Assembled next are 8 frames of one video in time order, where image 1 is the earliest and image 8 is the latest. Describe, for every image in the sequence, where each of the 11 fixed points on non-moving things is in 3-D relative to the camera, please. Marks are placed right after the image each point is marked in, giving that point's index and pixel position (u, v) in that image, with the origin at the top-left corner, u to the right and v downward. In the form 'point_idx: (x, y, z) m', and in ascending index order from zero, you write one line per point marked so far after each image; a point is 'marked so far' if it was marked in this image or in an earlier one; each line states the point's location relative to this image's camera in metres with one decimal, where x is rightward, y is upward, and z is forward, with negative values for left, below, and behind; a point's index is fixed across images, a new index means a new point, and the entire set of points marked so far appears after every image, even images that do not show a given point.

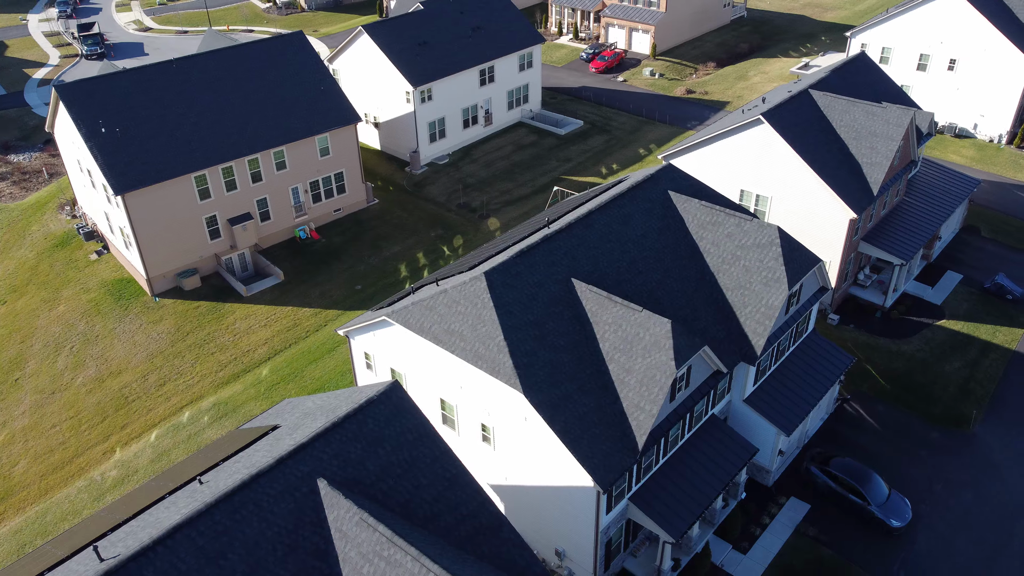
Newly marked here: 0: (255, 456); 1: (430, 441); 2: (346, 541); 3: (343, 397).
0: (-5.7, -3.8, +17.8) m
1: (-1.9, -3.5, +18.4) m
2: (-3.3, -5.0, +15.9) m
3: (-4.1, -2.7, +19.6) m
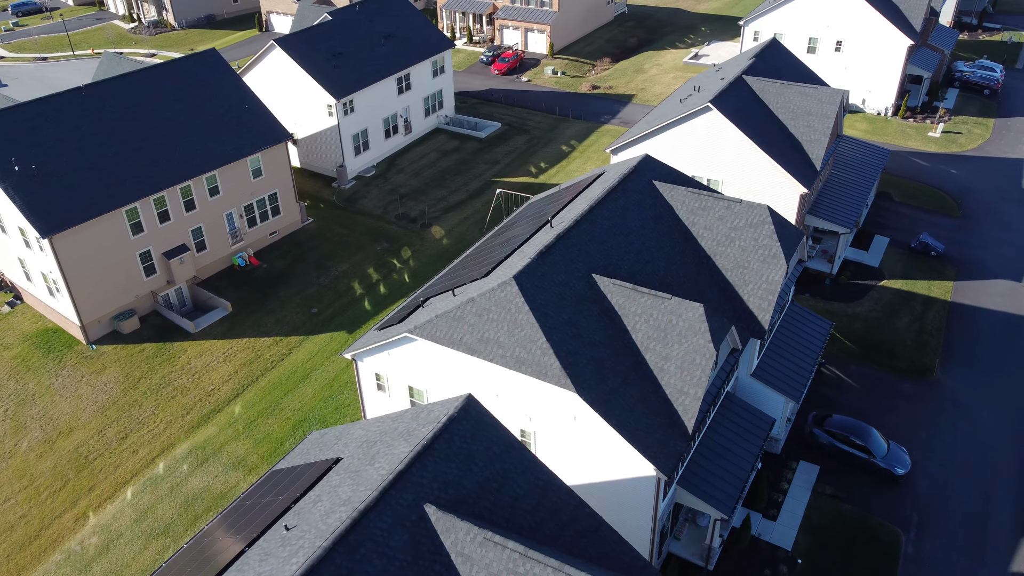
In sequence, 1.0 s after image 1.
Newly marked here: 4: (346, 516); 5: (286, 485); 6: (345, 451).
0: (-3.6, -4.3, +16.8) m
1: (0.0, -3.7, +18.0) m
2: (-0.8, -5.2, +15.3) m
3: (-2.4, -3.1, +18.8) m
4: (-3.2, -4.4, +15.5) m
5: (-5.4, -4.7, +19.1) m
6: (-4.0, -3.9, +19.3) m
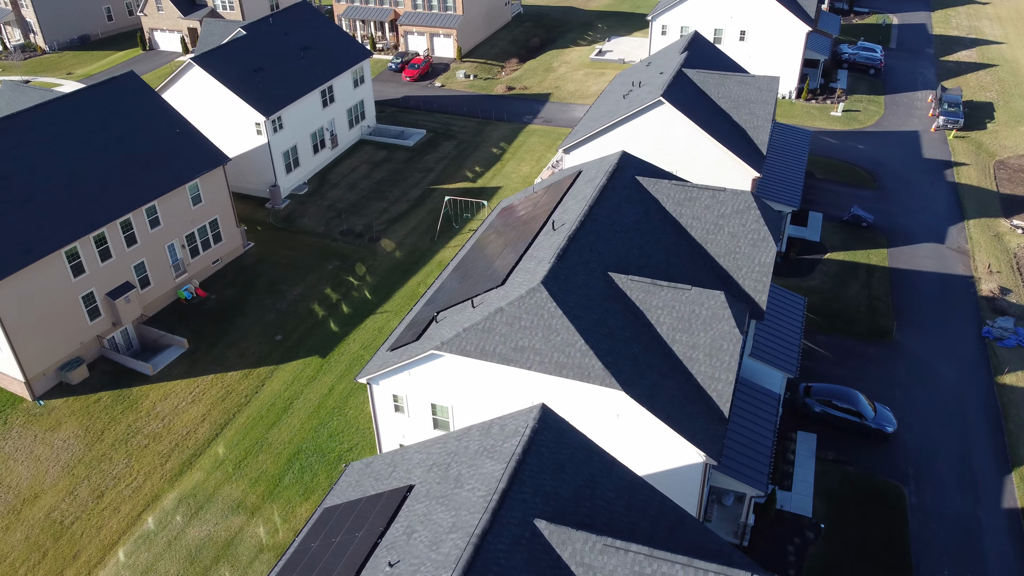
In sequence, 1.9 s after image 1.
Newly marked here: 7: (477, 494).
0: (-1.5, -4.7, +16.4) m
1: (+1.8, -3.8, +18.0) m
2: (+1.6, -5.4, +15.3) m
3: (-0.7, -3.5, +18.5) m
4: (-0.9, -4.8, +15.1) m
5: (-3.6, -5.3, +18.3) m
6: (-2.3, -4.4, +18.7) m
7: (-0.7, -4.2, +16.4) m
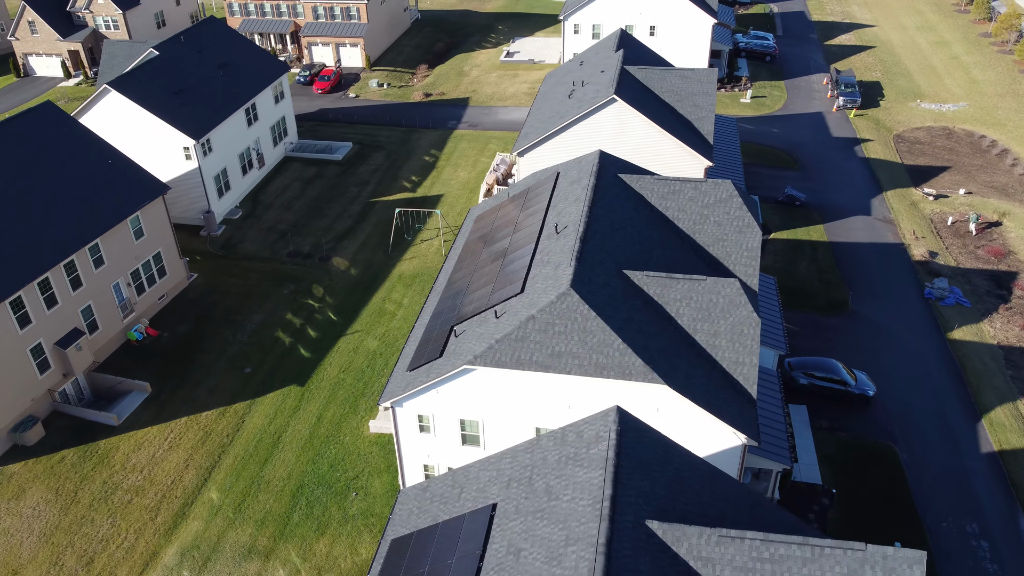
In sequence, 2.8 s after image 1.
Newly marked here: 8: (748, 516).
0: (+0.7, -5.0, +16.2) m
1: (+3.6, -3.7, +18.3) m
2: (+3.9, -5.3, +15.6) m
3: (+1.0, -3.7, +18.4) m
4: (+1.4, -4.9, +15.0) m
5: (-1.6, -5.8, +17.8) m
6: (-0.5, -4.8, +18.4) m
7: (+1.4, -4.4, +16.3) m
8: (+5.1, -5.1, +17.7) m
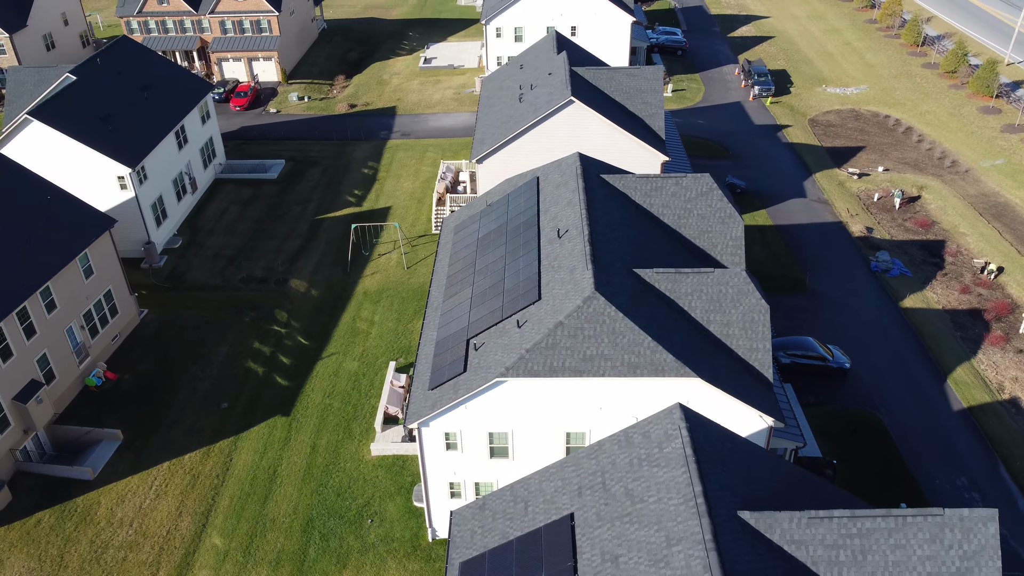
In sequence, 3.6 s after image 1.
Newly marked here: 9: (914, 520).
0: (+2.6, -5.1, +16.3) m
1: (+5.1, -3.6, +18.8) m
2: (+5.9, -5.2, +16.1) m
3: (+2.5, -3.8, +18.5) m
4: (+3.5, -5.0, +15.3) m
5: (+0.2, -6.1, +17.7) m
6: (+1.1, -5.0, +18.4) m
7: (+3.2, -4.4, +16.5) m
8: (+6.8, -4.8, +18.4) m
9: (+8.0, -4.6, +16.2) m
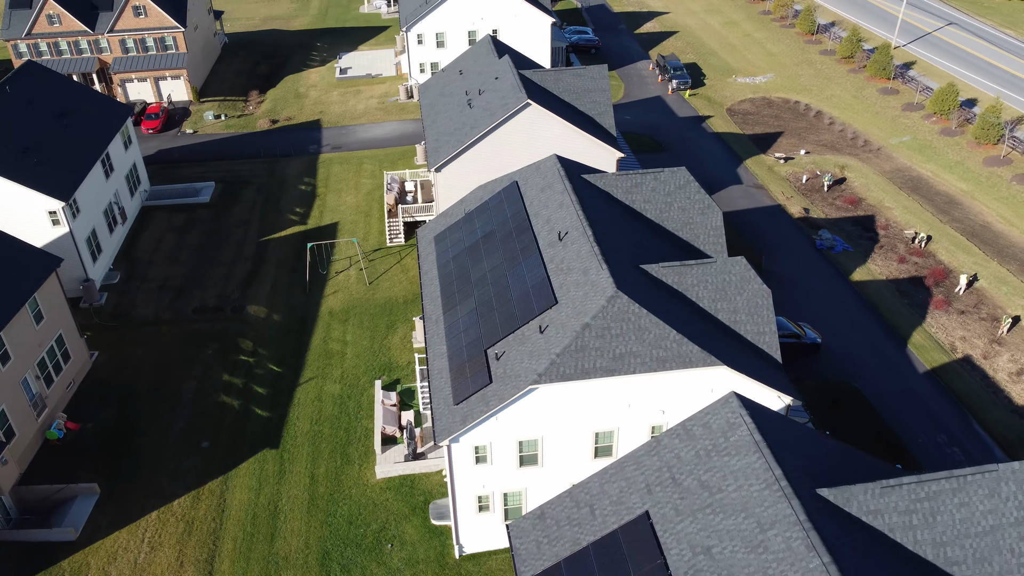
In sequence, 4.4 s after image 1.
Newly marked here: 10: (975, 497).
0: (+4.5, -5.0, +16.6) m
1: (+6.5, -3.3, +19.4) m
2: (+7.8, -4.8, +16.9) m
3: (+4.0, -3.7, +18.8) m
4: (+5.5, -4.8, +15.7) m
5: (+2.0, -6.2, +17.7) m
6: (+2.8, -5.0, +18.5) m
7: (+5.0, -4.2, +17.0) m
8: (+8.4, -4.4, +19.3) m
9: (+9.9, -4.1, +17.2) m
10: (+9.8, -4.4, +17.1) m
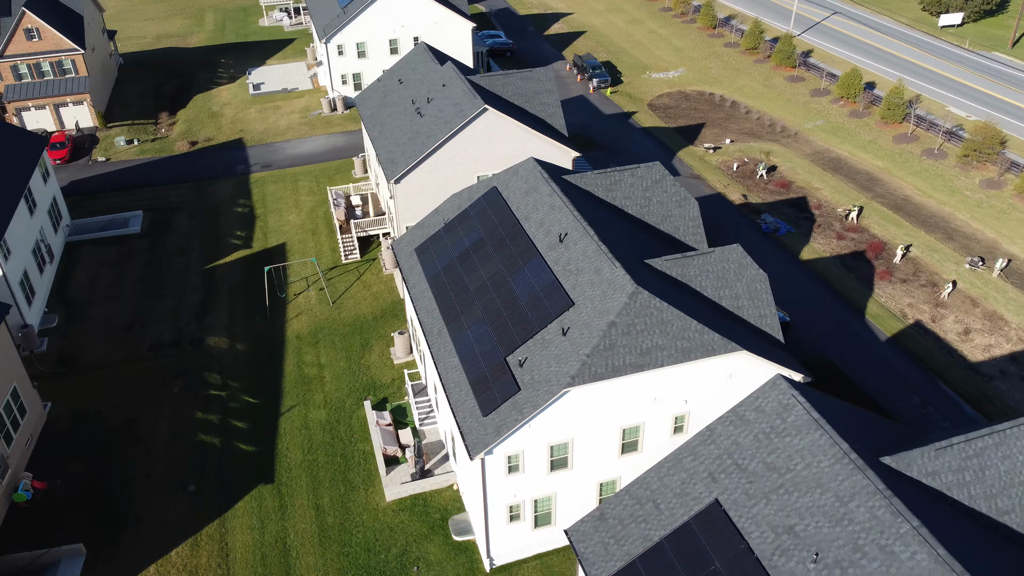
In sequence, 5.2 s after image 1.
0: (+6.3, -4.6, +17.2) m
1: (+7.8, -2.8, +20.2) m
2: (+9.5, -4.1, +17.9) m
3: (+5.4, -3.4, +19.3) m
4: (+7.4, -4.3, +16.4) m
5: (+3.8, -6.1, +17.8) m
6: (+4.4, -4.8, +18.7) m
7: (+6.7, -3.9, +17.6) m
8: (+9.7, -3.7, +20.3) m
9: (+11.4, -3.3, +18.5) m
10: (+11.5, -3.7, +18.4) m
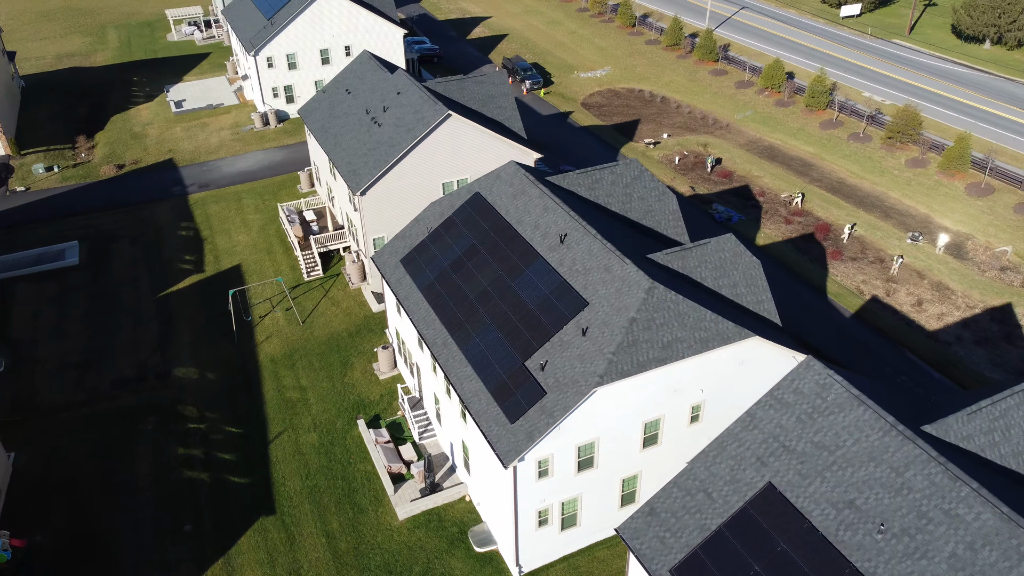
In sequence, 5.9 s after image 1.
0: (+7.8, -4.2, +17.8) m
1: (+8.8, -2.3, +21.0) m
2: (+10.8, -3.5, +18.9) m
3: (+6.6, -3.1, +19.8) m
4: (+8.9, -3.8, +17.2) m
5: (+5.4, -5.8, +18.2) m
6: (+5.7, -4.6, +19.2) m
7: (+8.1, -3.4, +18.2) m
8: (+10.7, -3.1, +21.3) m
9: (+12.6, -2.5, +19.7) m
10: (+12.7, -2.9, +19.6) m
